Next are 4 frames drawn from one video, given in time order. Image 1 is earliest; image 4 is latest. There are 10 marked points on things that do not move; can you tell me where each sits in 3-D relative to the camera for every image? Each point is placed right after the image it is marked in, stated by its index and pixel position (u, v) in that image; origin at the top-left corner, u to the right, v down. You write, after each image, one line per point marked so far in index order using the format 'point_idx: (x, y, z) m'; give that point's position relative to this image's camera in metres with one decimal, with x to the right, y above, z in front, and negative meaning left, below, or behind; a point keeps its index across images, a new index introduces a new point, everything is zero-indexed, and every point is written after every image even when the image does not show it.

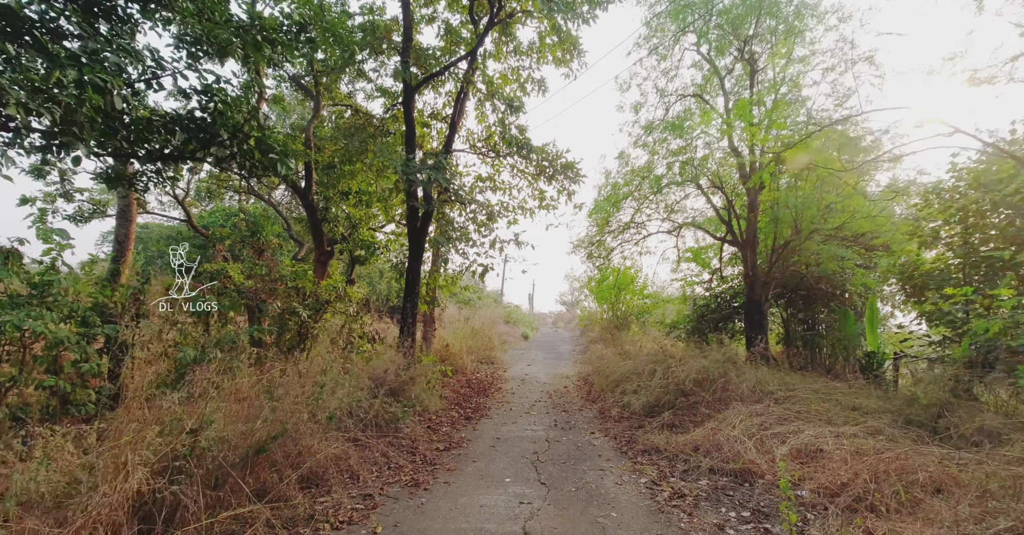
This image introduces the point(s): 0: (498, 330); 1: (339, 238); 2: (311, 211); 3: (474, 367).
0: (-0.5, -1.9, +16.5) m
1: (-3.4, +0.6, +10.5) m
2: (-3.8, +1.1, +9.8) m
3: (-0.7, -2.0, +10.6) m
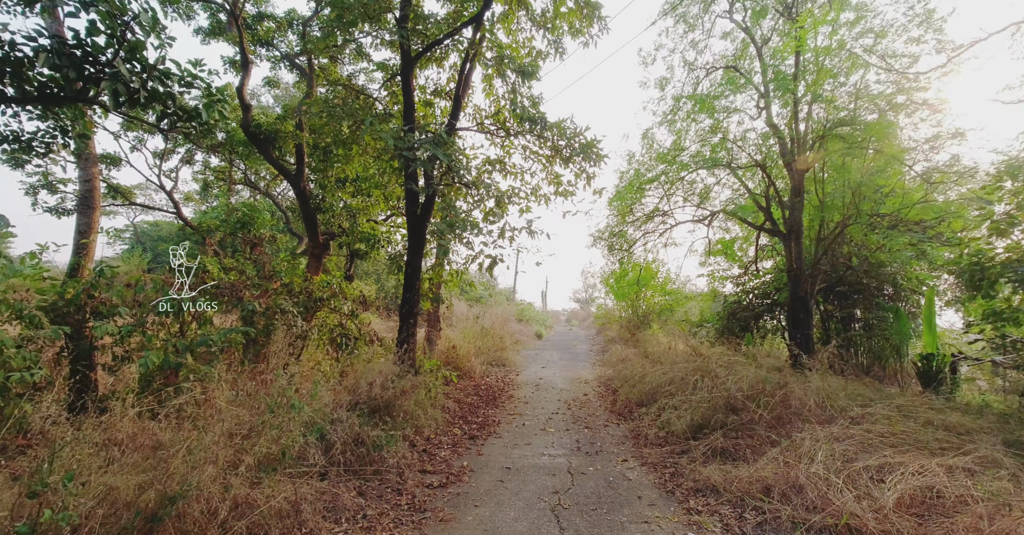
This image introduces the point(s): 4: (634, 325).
0: (-0.1, -1.8, +15.5) m
1: (-3.2, +0.7, +9.6) m
2: (-3.5, +1.2, +8.9) m
3: (-0.5, -1.9, +9.7) m
4: (+3.5, -1.7, +15.1) m
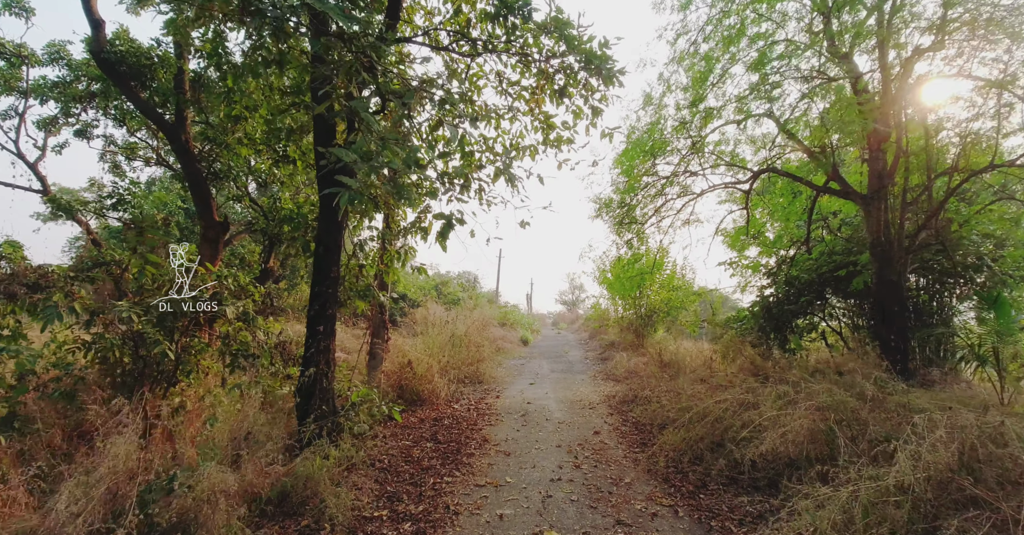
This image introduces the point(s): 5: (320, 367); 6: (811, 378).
0: (-0.6, -1.7, +13.0) m
1: (-3.6, +0.8, +7.0) m
2: (-3.9, +1.3, +6.3) m
3: (-0.8, -1.7, +7.1) m
4: (+3.0, -1.4, +12.7) m
5: (-1.6, -0.8, +4.4) m
6: (+3.0, -1.1, +5.2) m
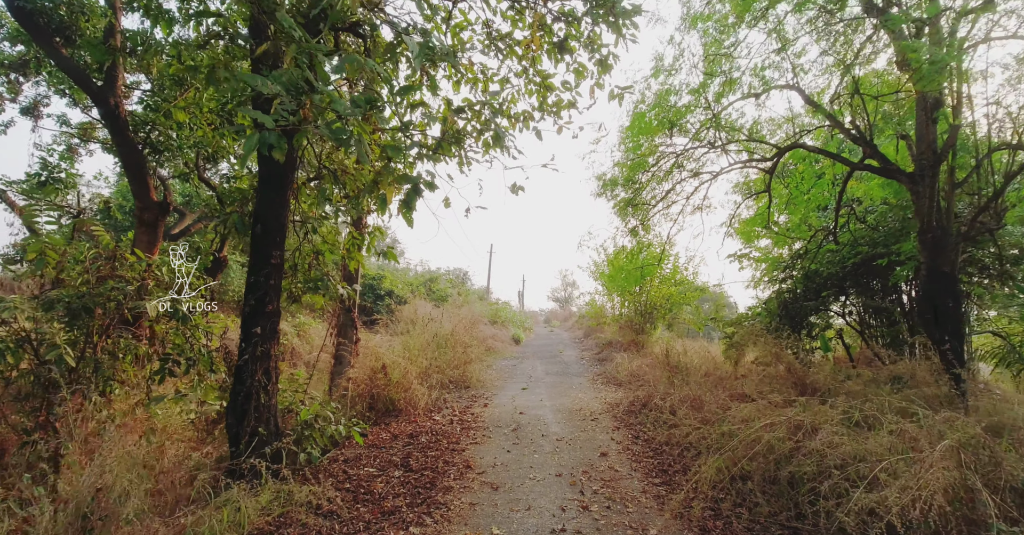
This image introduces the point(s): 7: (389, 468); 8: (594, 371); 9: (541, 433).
0: (-0.8, -1.5, +12.1) m
1: (-3.7, +0.9, +6.1) m
2: (-4.0, +1.4, +5.4) m
3: (-0.9, -1.6, +6.2) m
4: (+2.8, -1.3, +11.9) m
5: (-1.7, -0.7, +3.5) m
6: (+2.9, -1.0, +4.4) m
7: (-0.9, -1.5, +4.0) m
8: (+1.4, -1.8, +9.0) m
9: (+0.3, -1.6, +4.9) m
